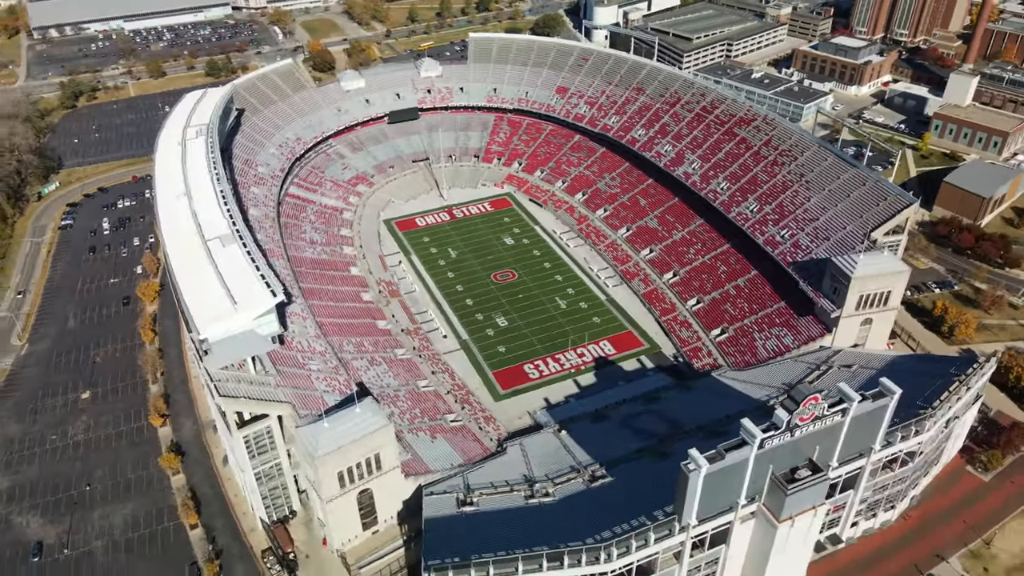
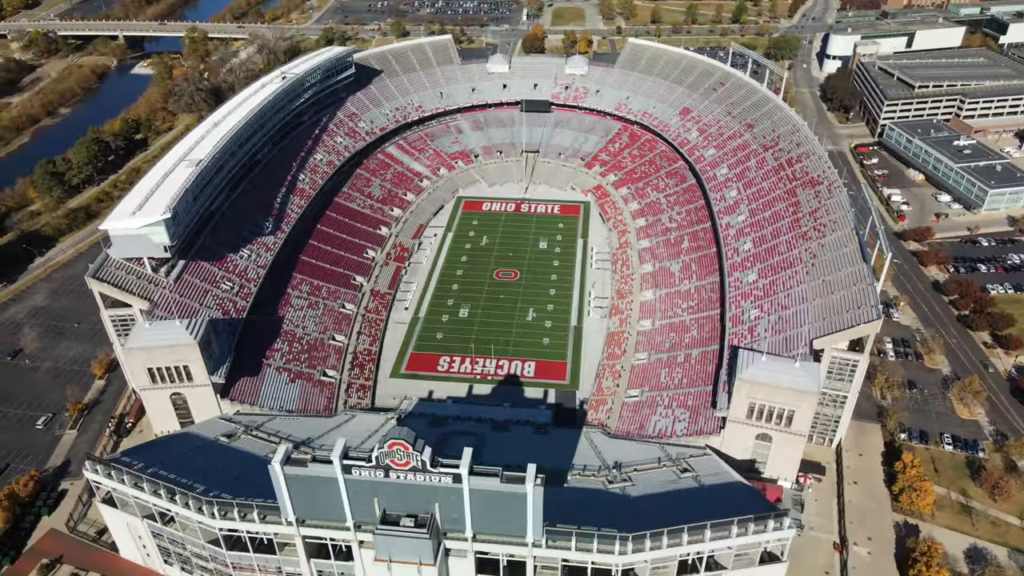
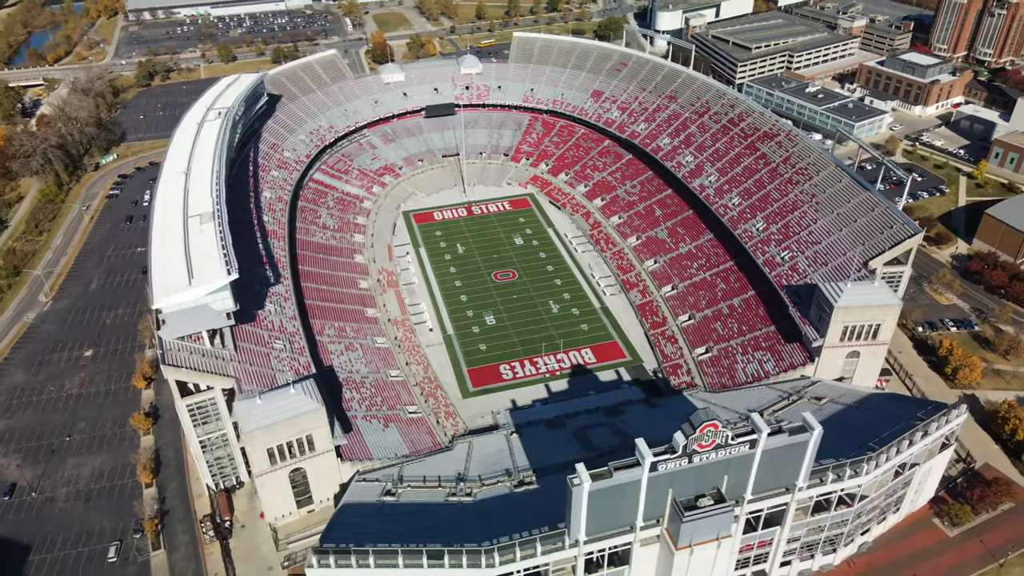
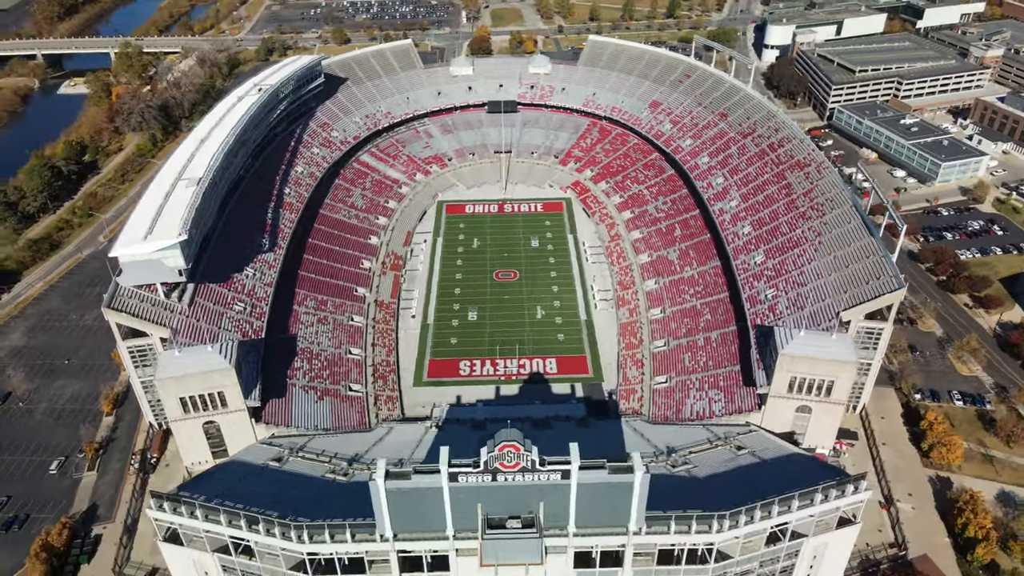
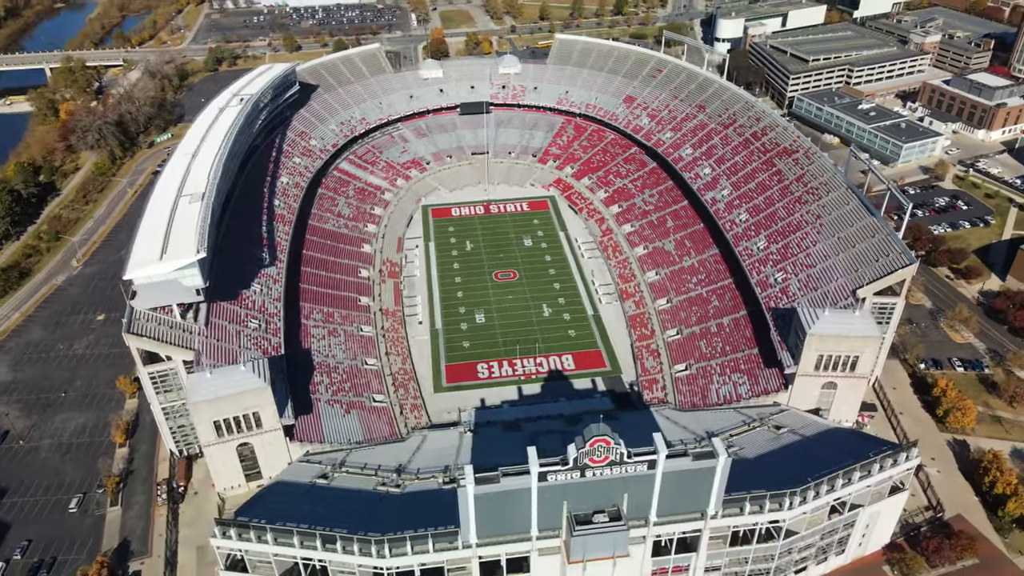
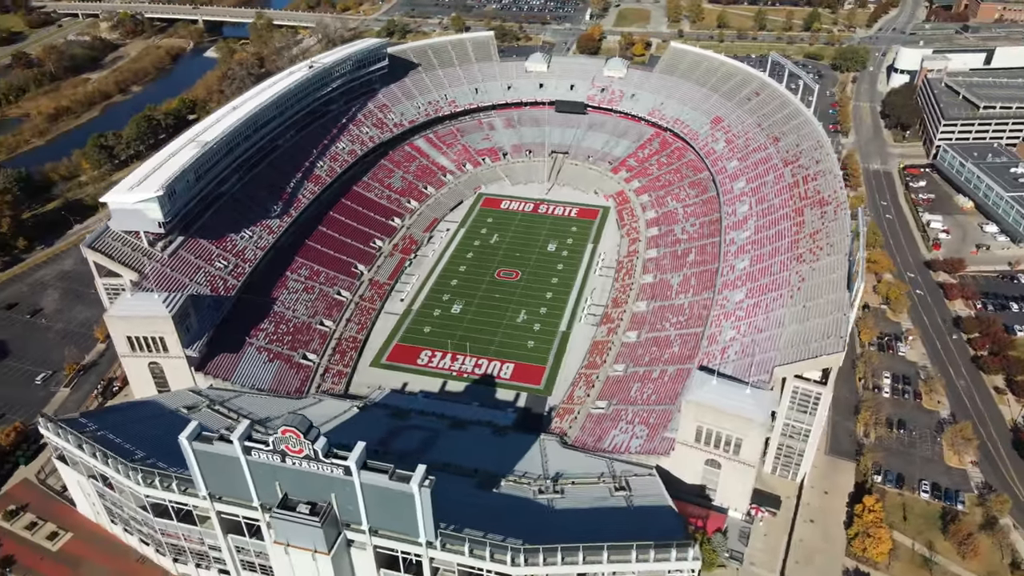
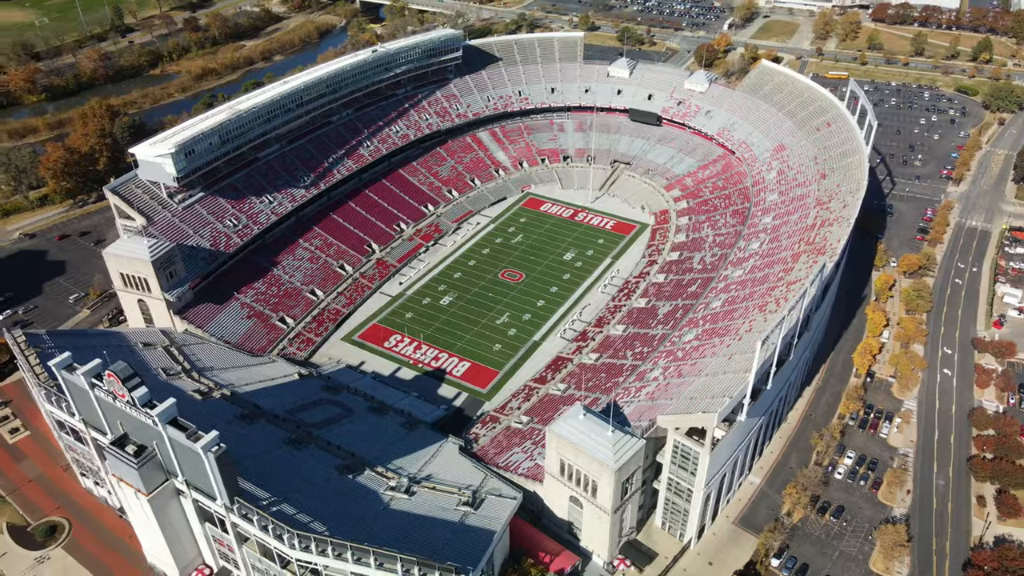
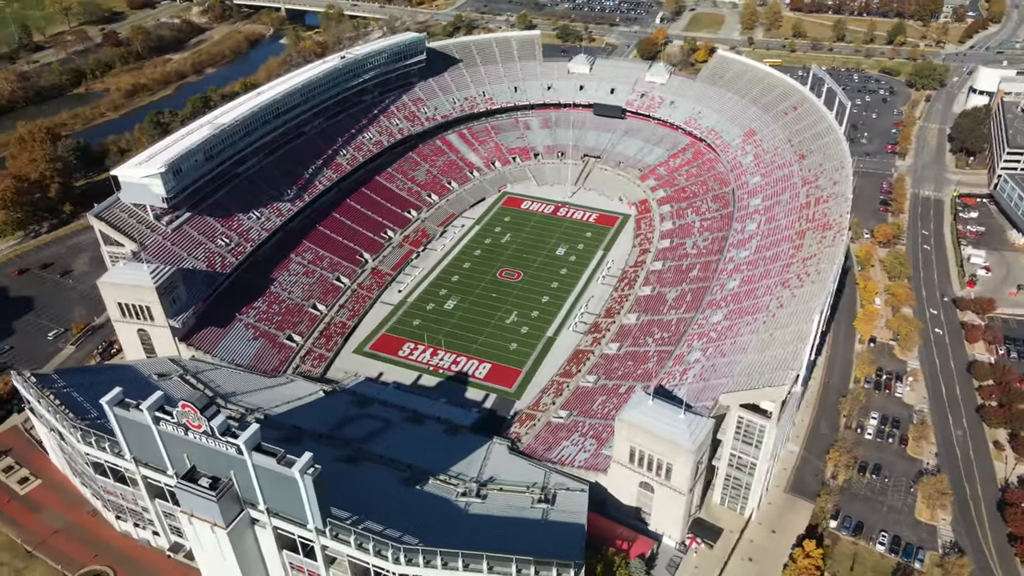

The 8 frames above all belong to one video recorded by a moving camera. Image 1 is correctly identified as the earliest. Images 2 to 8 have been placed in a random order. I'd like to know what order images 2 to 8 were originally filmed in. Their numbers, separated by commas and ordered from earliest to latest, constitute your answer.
3, 5, 4, 2, 6, 8, 7
